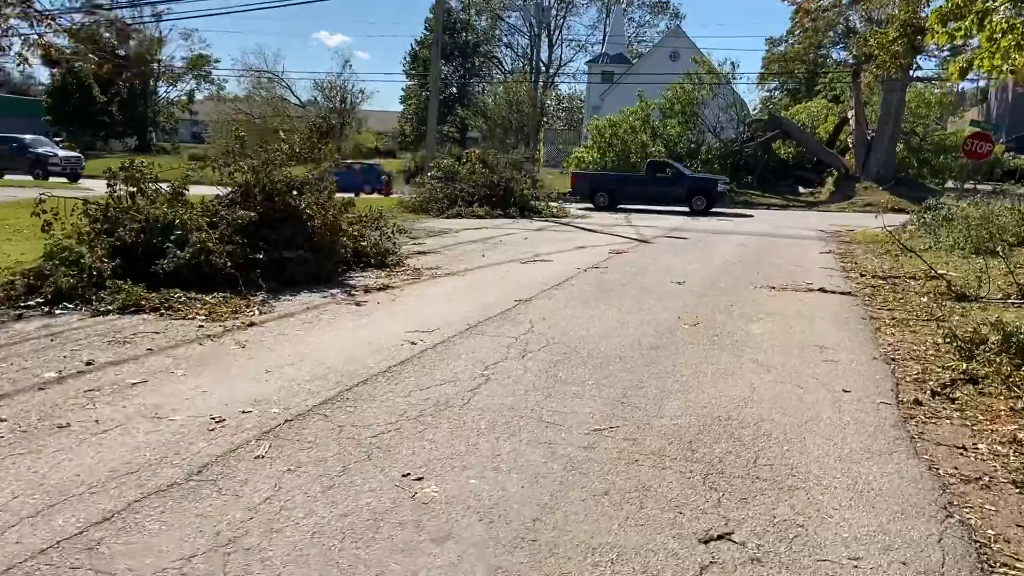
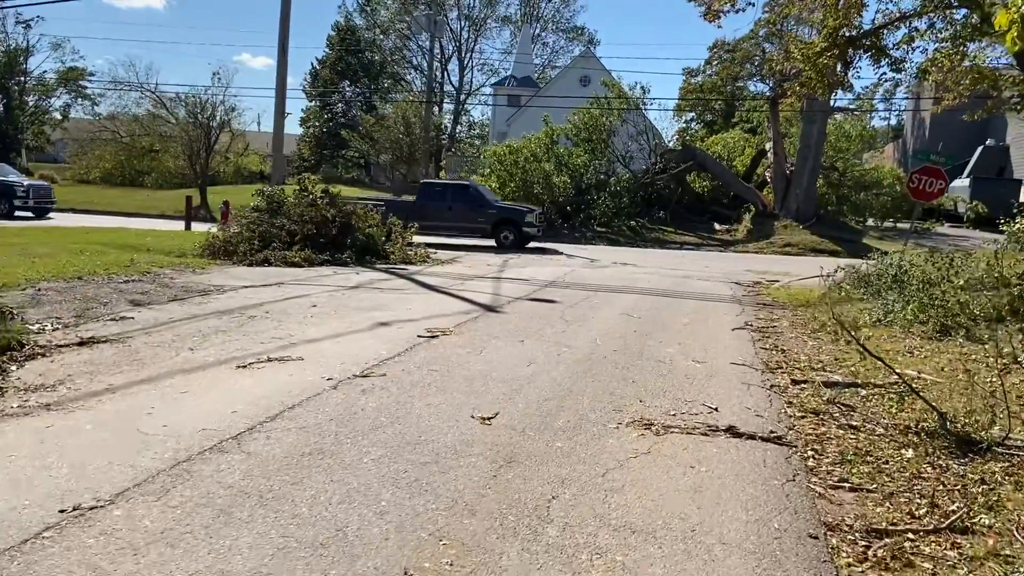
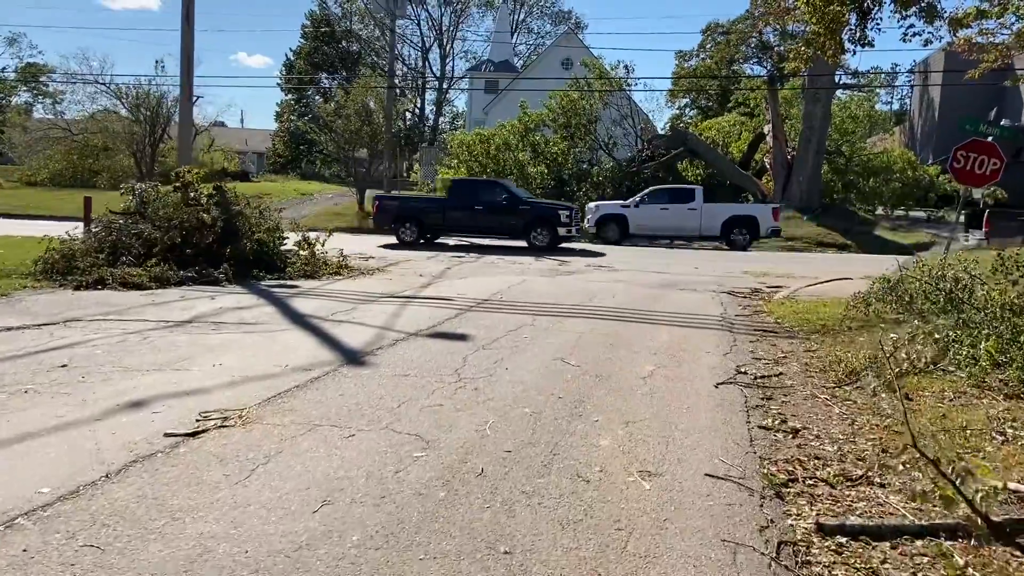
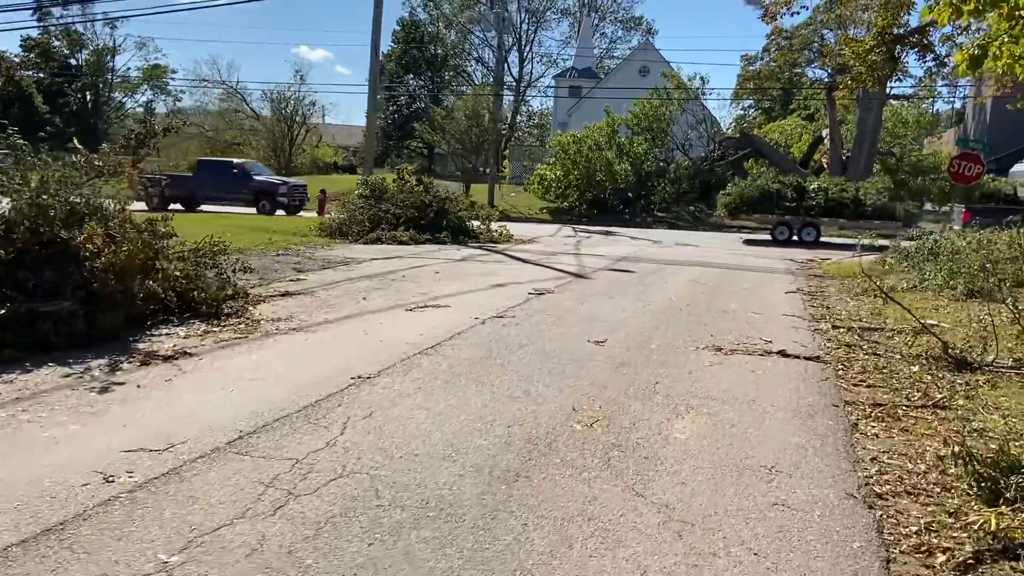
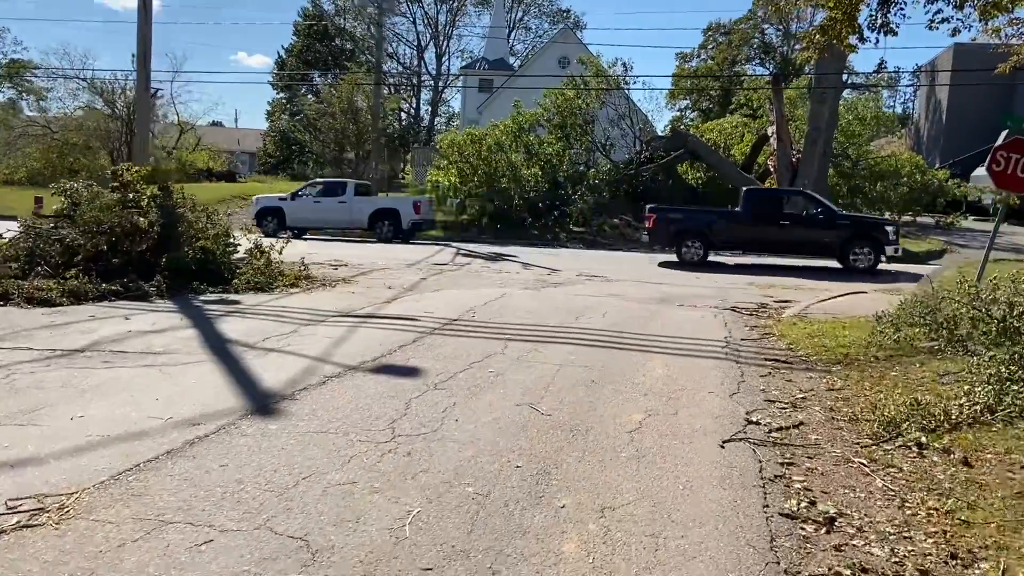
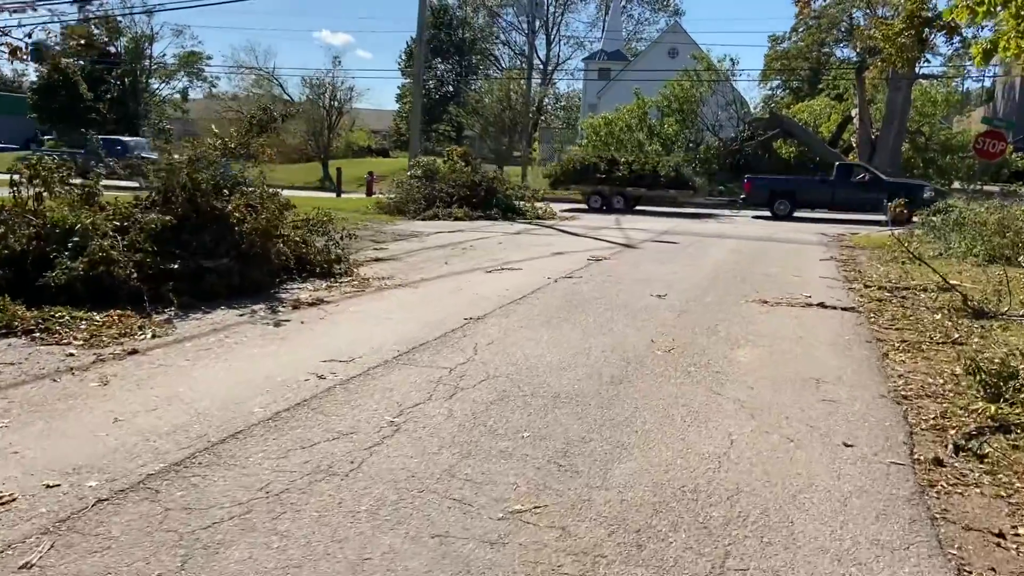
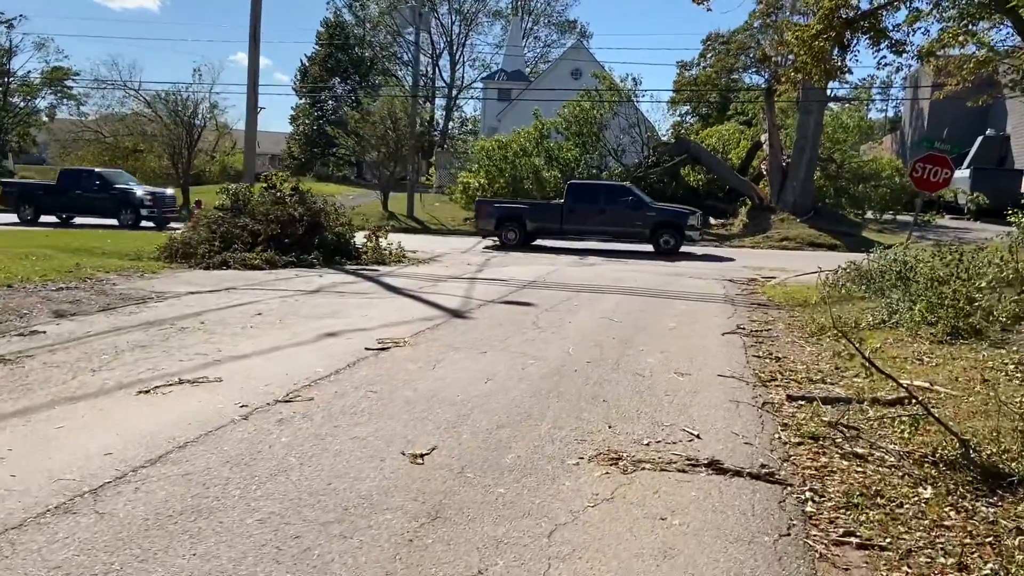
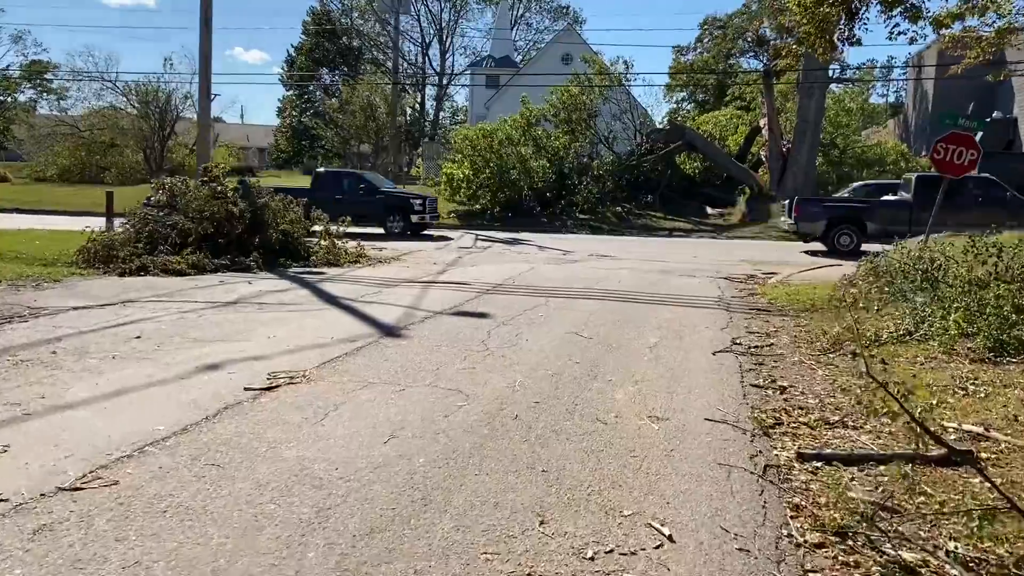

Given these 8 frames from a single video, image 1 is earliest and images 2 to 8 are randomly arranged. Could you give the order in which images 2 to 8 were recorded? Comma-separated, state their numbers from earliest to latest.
6, 4, 2, 7, 8, 3, 5
